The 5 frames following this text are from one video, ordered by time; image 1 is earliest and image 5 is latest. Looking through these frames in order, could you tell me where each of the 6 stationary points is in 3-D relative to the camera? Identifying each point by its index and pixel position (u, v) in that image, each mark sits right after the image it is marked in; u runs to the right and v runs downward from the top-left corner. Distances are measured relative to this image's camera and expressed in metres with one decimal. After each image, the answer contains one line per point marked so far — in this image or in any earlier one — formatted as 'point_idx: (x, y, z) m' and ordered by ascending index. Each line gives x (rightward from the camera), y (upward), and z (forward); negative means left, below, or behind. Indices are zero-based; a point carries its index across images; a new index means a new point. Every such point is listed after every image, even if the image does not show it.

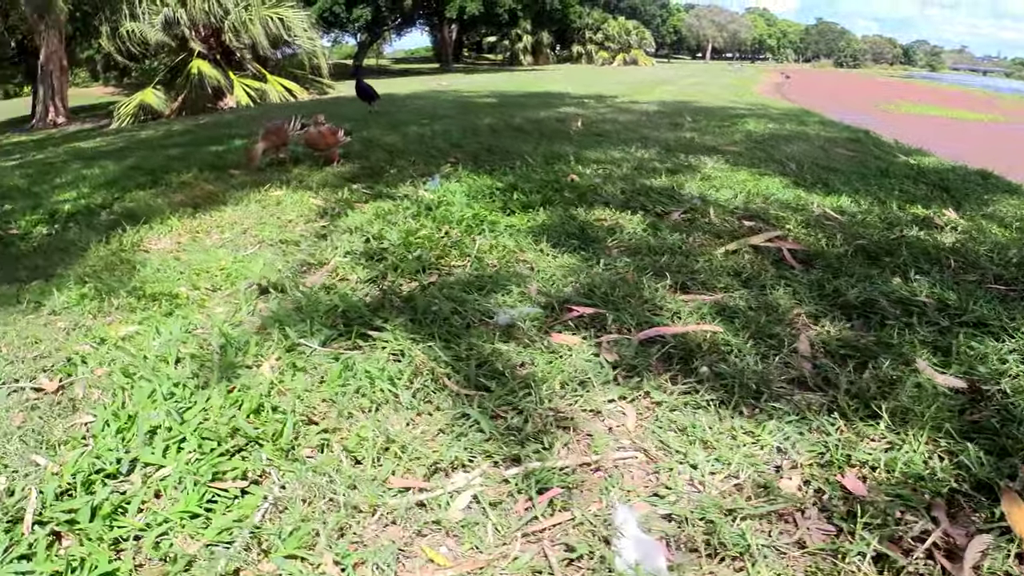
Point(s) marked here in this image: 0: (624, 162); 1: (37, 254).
0: (+0.8, +0.9, +4.1) m
1: (-2.7, +0.2, +3.2) m
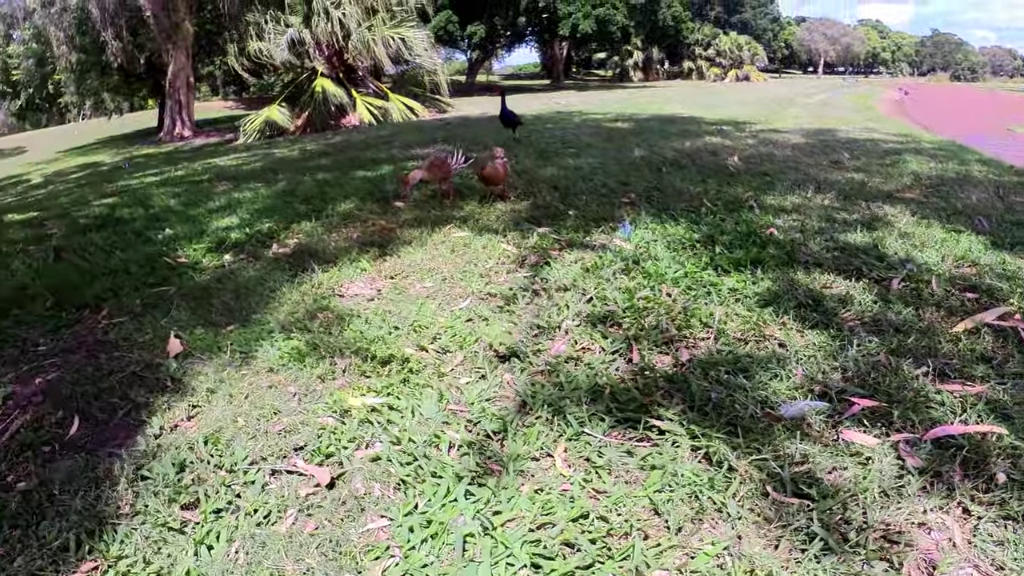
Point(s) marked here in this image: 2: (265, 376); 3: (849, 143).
0: (+2.0, +0.6, +3.8) m
1: (-1.5, 0.0, +3.0) m
2: (-1.1, -0.4, +2.4) m
3: (+3.2, +1.4, +5.3) m
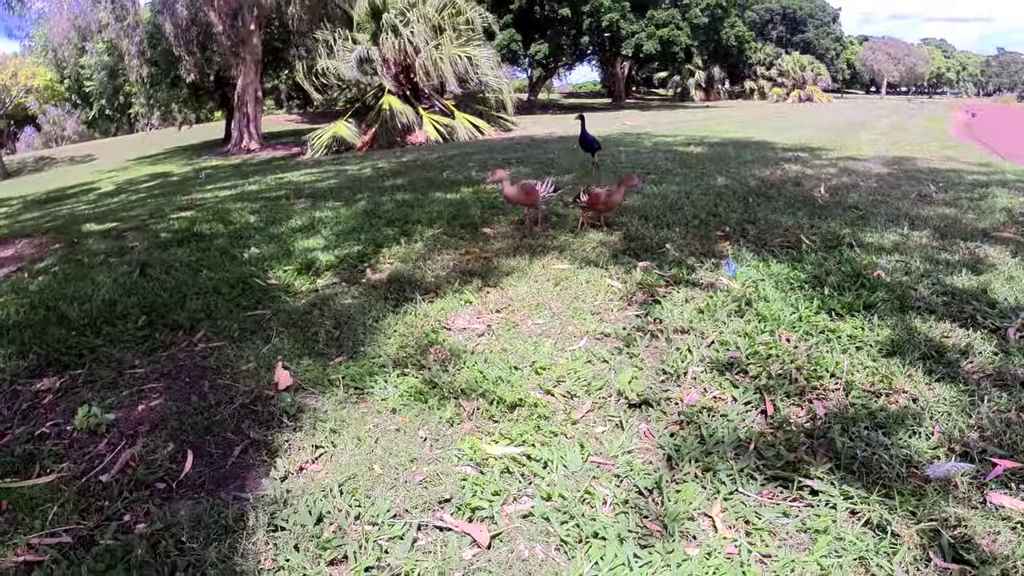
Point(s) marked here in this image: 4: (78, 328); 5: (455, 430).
0: (+2.6, +0.3, +3.7) m
1: (-1.0, -0.2, +2.9) m
2: (-0.5, -0.5, +2.3) m
3: (+3.9, +1.0, +5.2) m
4: (-2.4, -0.2, +3.1) m
5: (-0.2, -0.6, +2.2) m
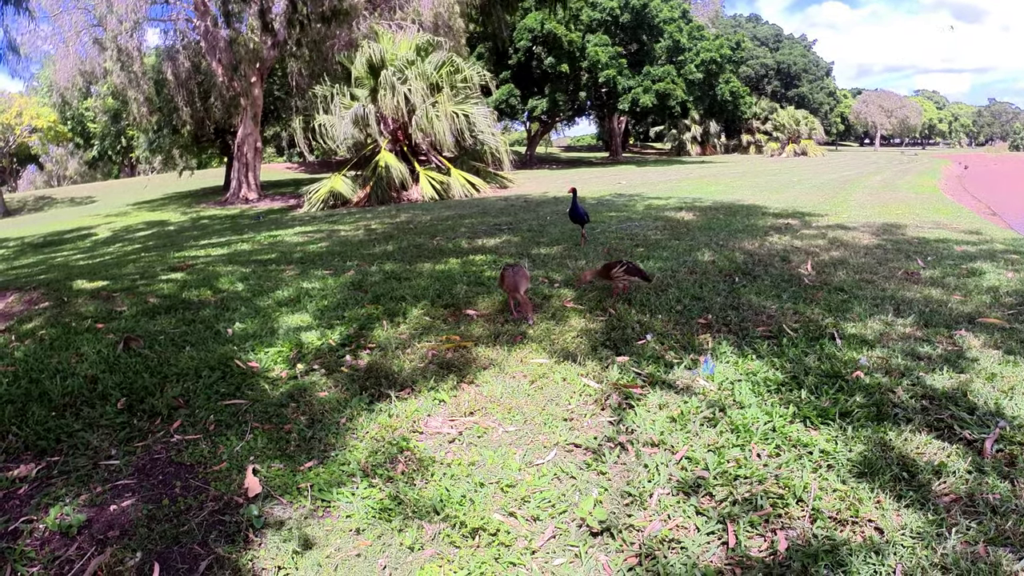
0: (+2.5, -0.3, +3.7) m
1: (-1.1, -0.7, +3.0) m
2: (-0.7, -1.0, +2.3) m
3: (+3.8, +0.4, +5.2) m
4: (-2.6, -0.7, +3.2) m
5: (-0.4, -1.1, +2.3) m
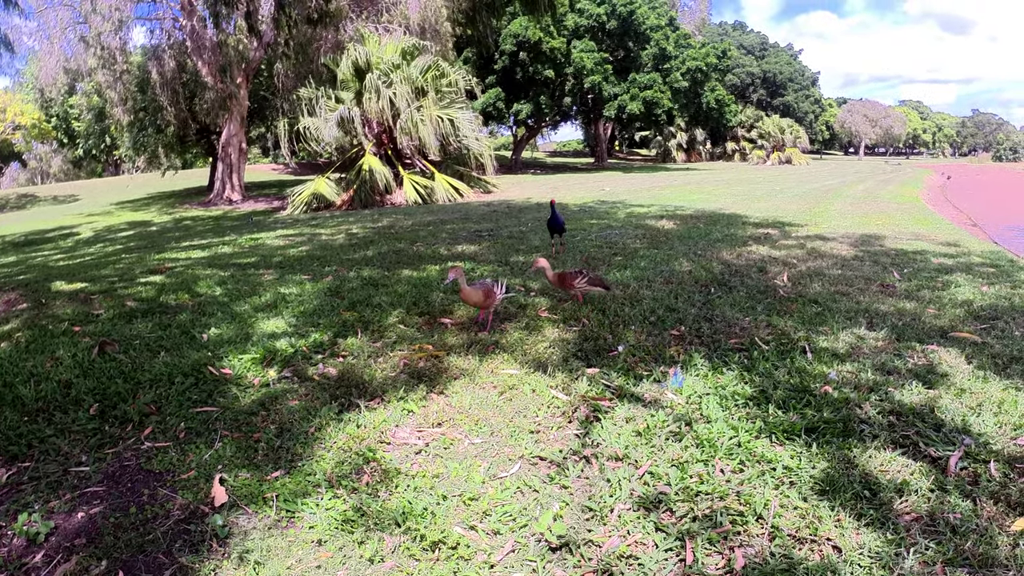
0: (+2.3, -0.4, +3.7) m
1: (-1.3, -0.8, +3.0) m
2: (-0.8, -1.1, +2.4) m
3: (+3.6, +0.3, +5.2) m
4: (-2.7, -0.7, +3.2) m
5: (-0.6, -1.1, +2.3) m
